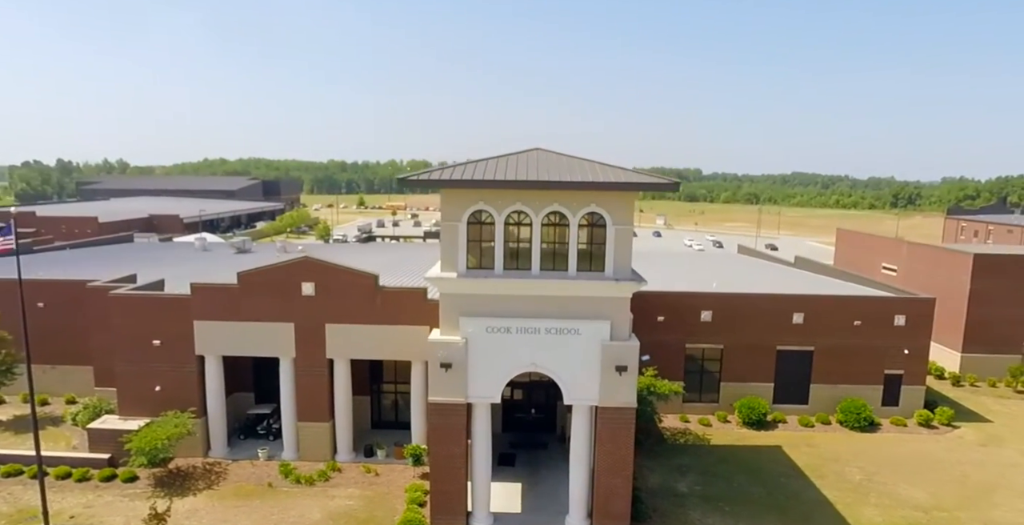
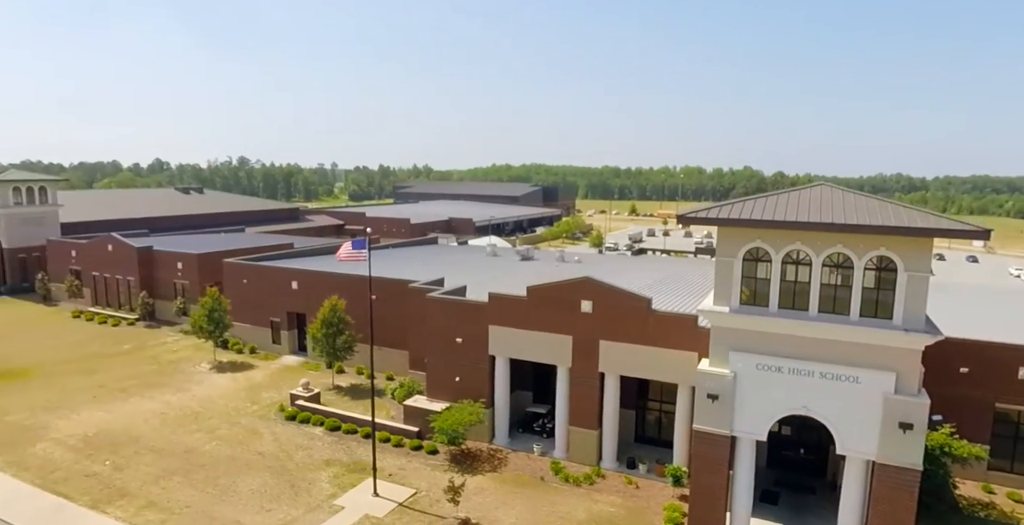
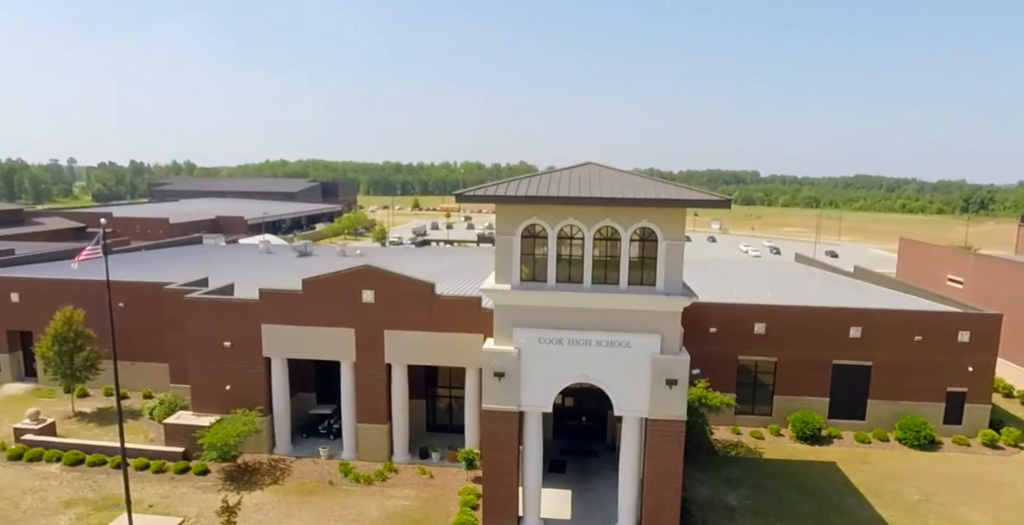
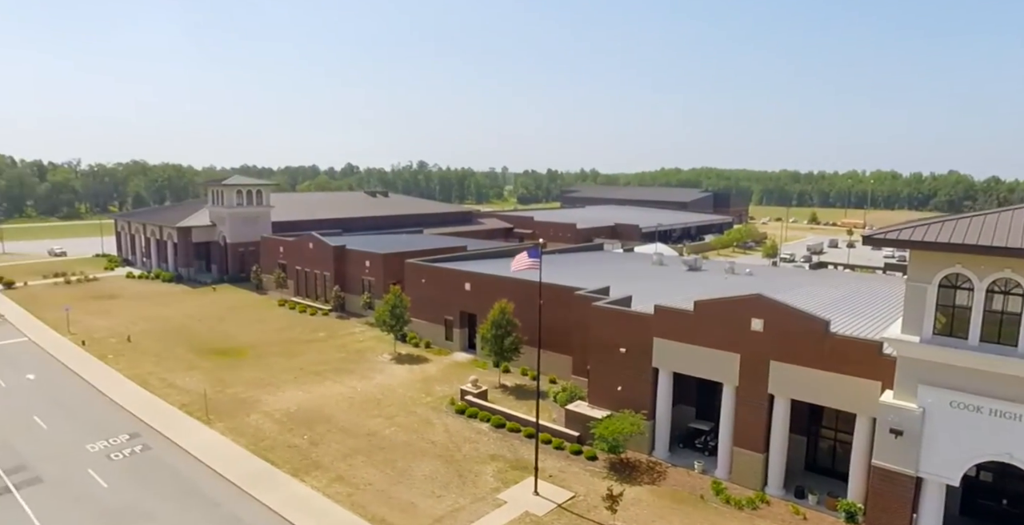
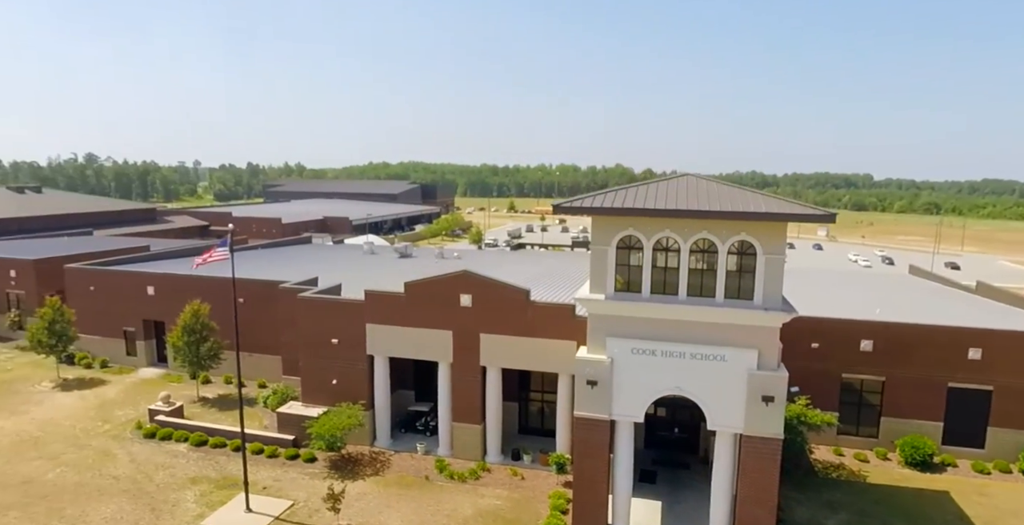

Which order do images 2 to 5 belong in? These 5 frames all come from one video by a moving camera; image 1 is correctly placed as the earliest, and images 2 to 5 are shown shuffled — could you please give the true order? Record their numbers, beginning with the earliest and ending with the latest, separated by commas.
3, 5, 2, 4
